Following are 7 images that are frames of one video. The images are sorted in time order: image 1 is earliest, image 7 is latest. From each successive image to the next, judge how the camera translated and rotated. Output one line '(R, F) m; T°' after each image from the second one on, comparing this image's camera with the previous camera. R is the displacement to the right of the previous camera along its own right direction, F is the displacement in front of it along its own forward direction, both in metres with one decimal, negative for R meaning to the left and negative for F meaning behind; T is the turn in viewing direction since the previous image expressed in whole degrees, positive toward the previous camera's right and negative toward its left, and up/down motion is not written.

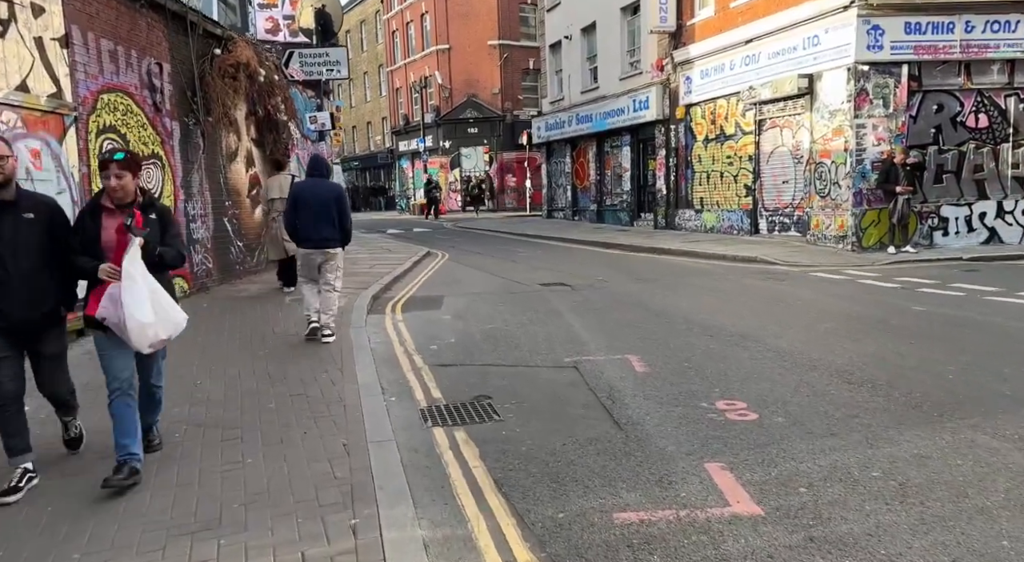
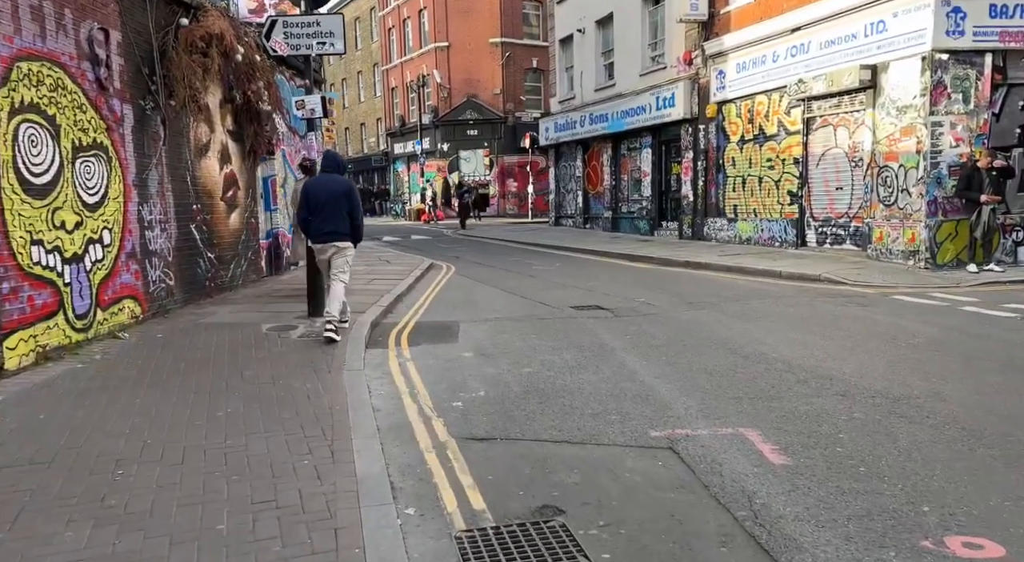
(-0.4, +2.0) m; +1°
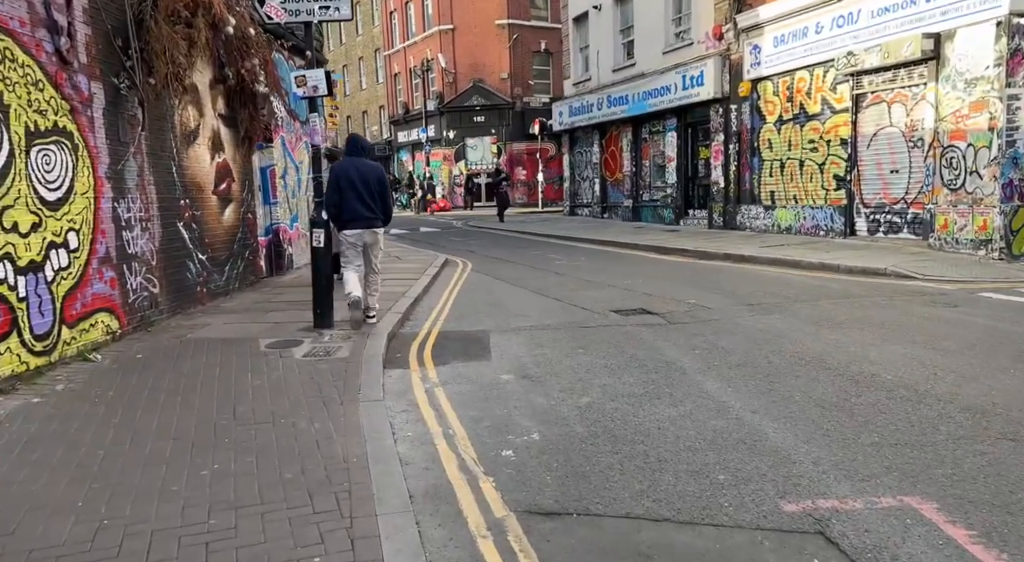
(-0.3, +1.2) m; 0°
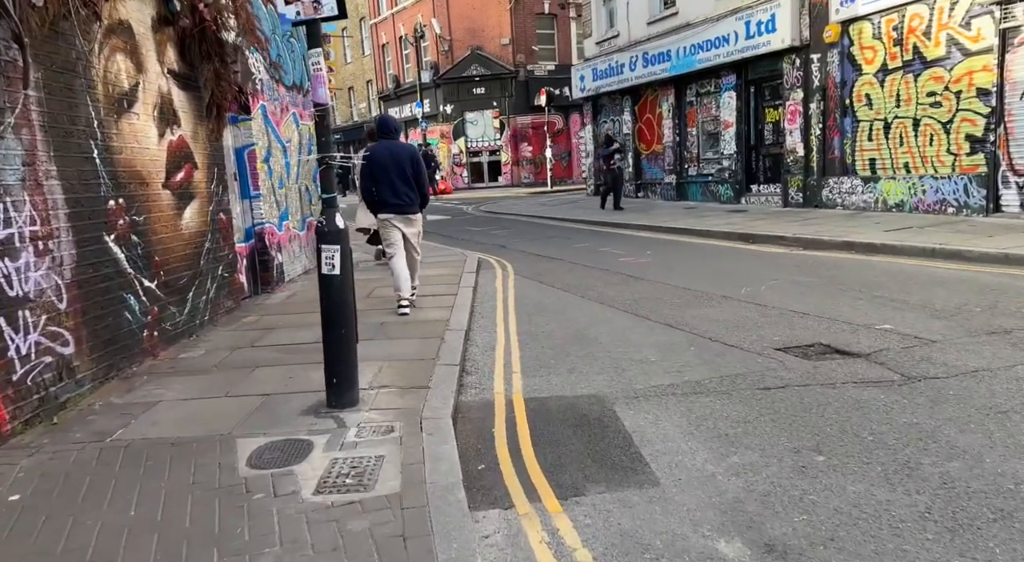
(-0.9, +3.0) m; +1°
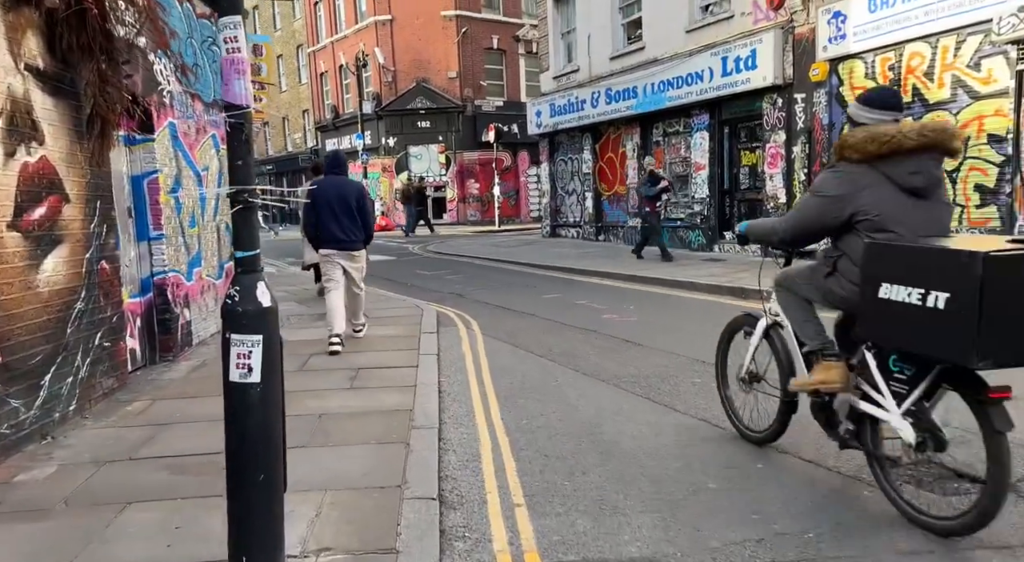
(-0.4, +1.7) m; +5°
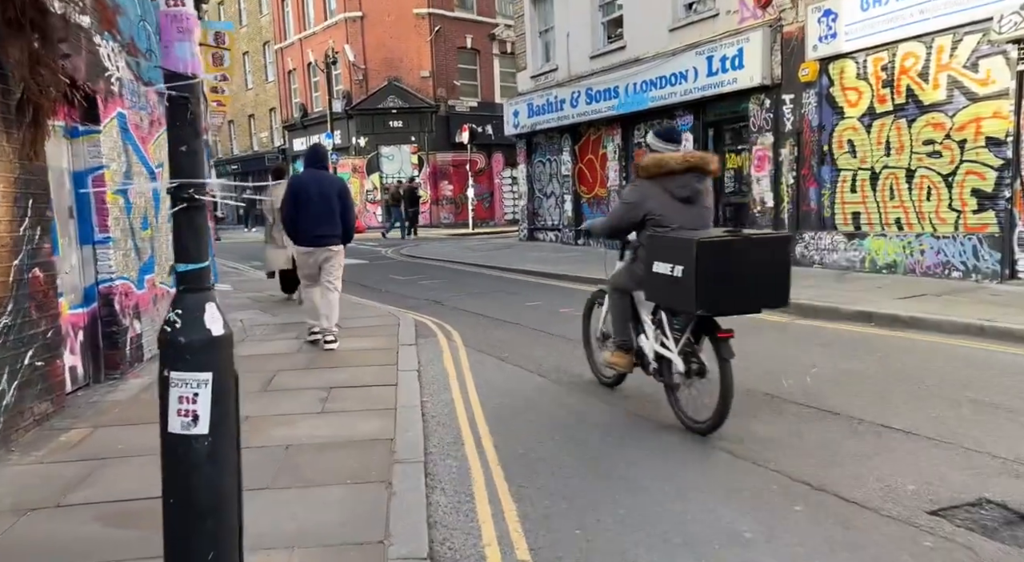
(-0.2, +0.6) m; +2°
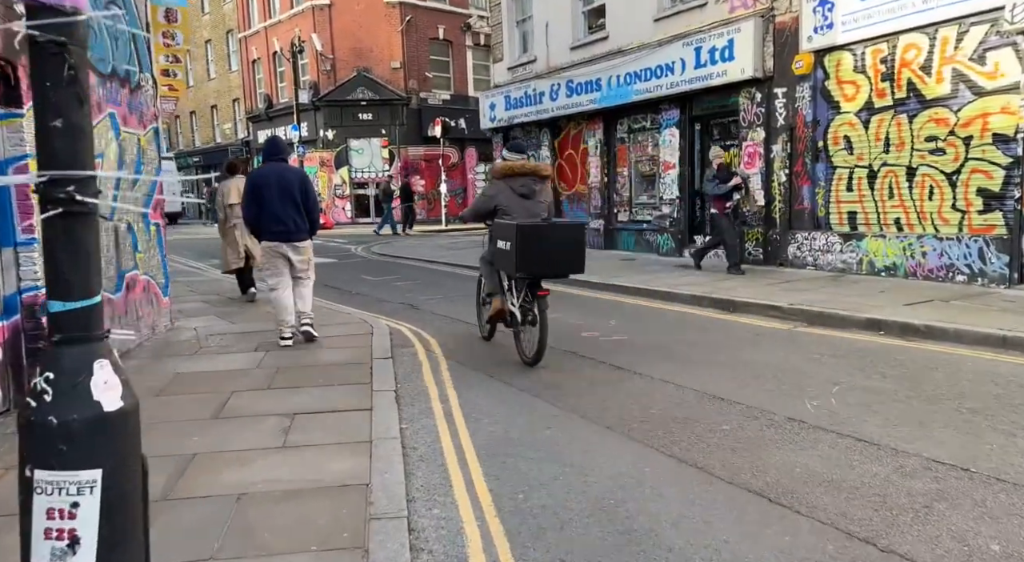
(-0.2, +0.7) m; +2°
